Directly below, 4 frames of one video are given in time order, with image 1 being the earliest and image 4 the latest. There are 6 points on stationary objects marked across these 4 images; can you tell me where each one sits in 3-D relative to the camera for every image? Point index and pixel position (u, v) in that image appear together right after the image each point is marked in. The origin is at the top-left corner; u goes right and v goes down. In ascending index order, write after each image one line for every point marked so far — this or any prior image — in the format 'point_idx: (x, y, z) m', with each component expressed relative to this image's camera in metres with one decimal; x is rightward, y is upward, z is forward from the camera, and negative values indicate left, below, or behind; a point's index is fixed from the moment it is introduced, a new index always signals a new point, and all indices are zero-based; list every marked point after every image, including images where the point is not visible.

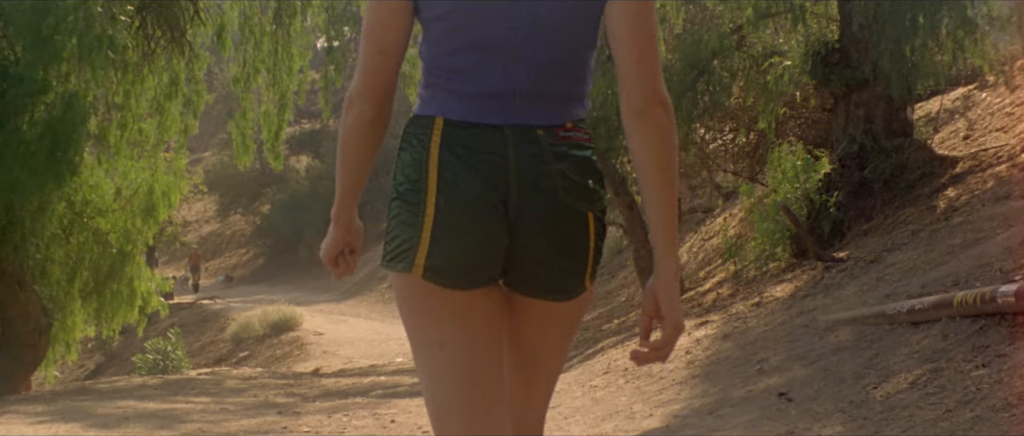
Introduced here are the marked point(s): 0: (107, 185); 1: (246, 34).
0: (-2.7, +0.2, +13.3) m
1: (-1.8, +1.2, +13.4) m
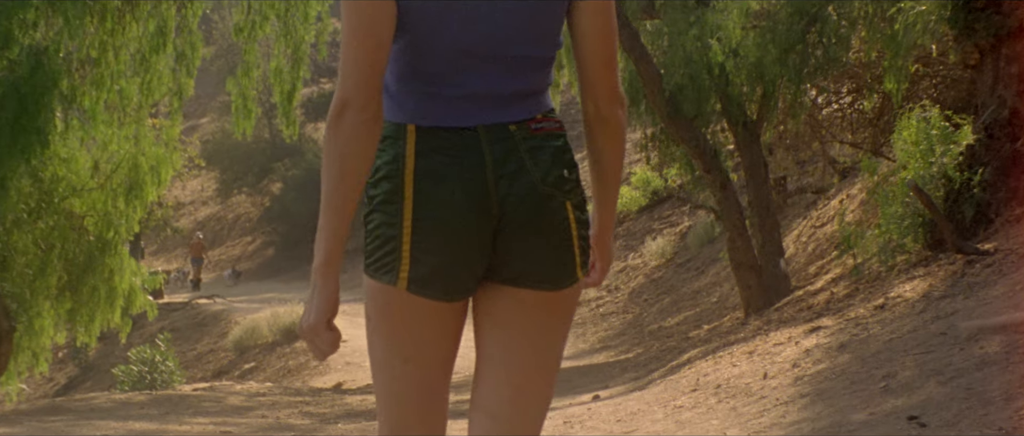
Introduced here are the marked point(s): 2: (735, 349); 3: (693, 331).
0: (-2.4, +0.3, +10.9) m
1: (-1.4, +1.4, +11.0) m
2: (+1.2, -0.7, +10.7) m
3: (+1.1, -0.7, +11.9) m
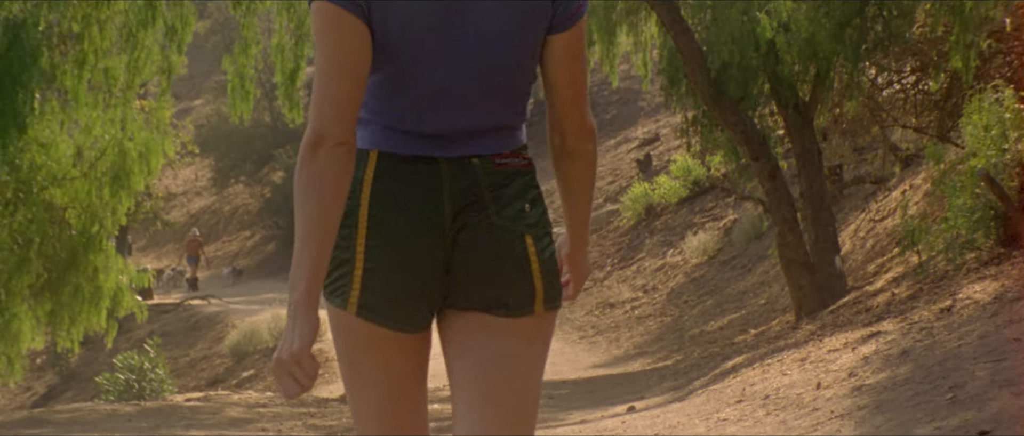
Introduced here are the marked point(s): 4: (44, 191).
0: (-2.2, +0.4, +9.9) m
1: (-1.3, +1.4, +10.0) m
2: (+1.3, -0.7, +9.7) m
3: (+1.2, -0.6, +10.9) m
4: (-2.3, +0.1, +9.9) m
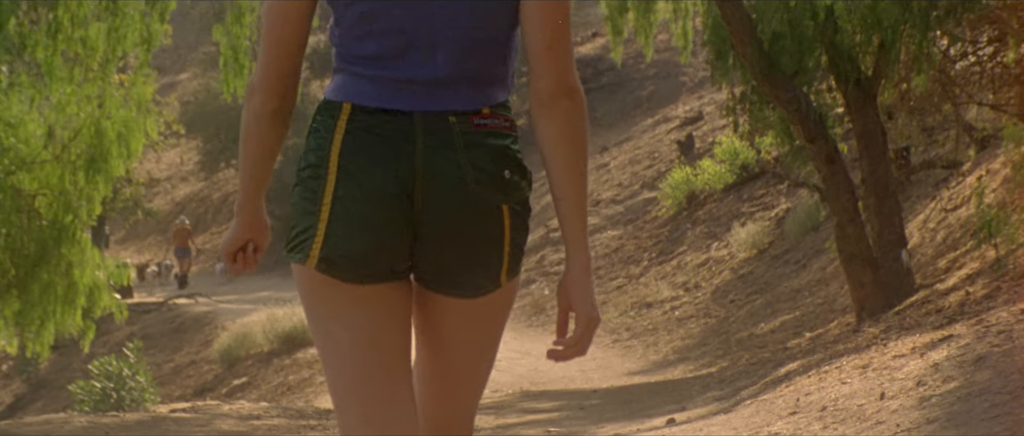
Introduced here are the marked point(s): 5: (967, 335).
0: (-2.1, +0.4, +8.9) m
1: (-1.2, +1.4, +8.9) m
2: (+1.5, -0.6, +8.6) m
3: (+1.4, -0.6, +9.8) m
4: (-2.2, +0.2, +8.8) m
5: (+1.9, -0.5, +8.2) m
